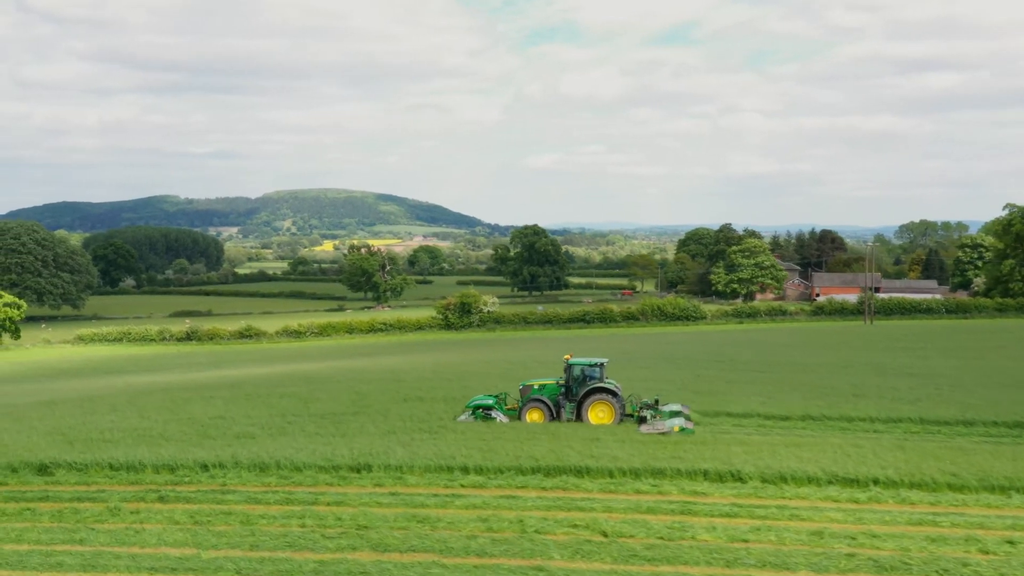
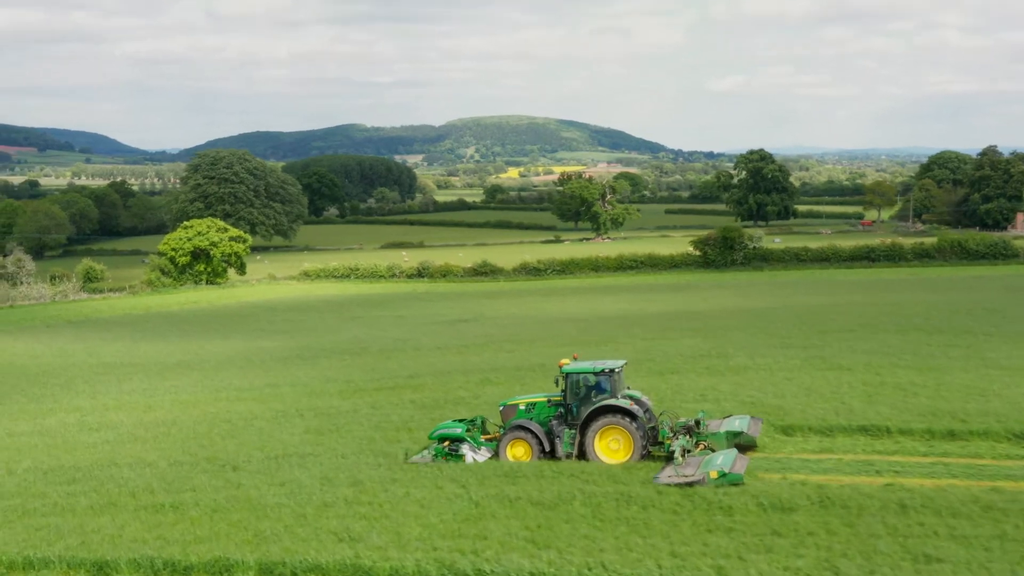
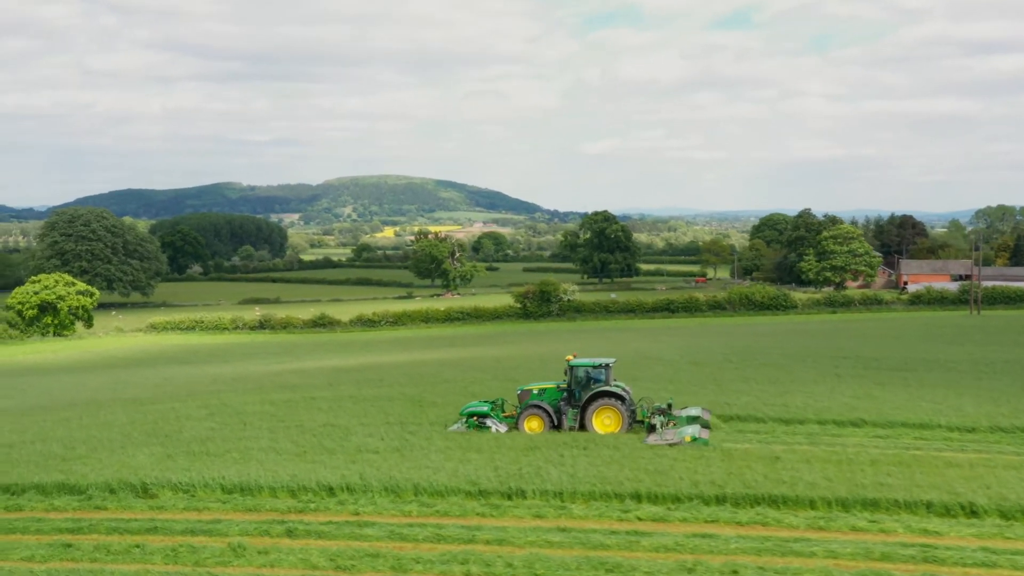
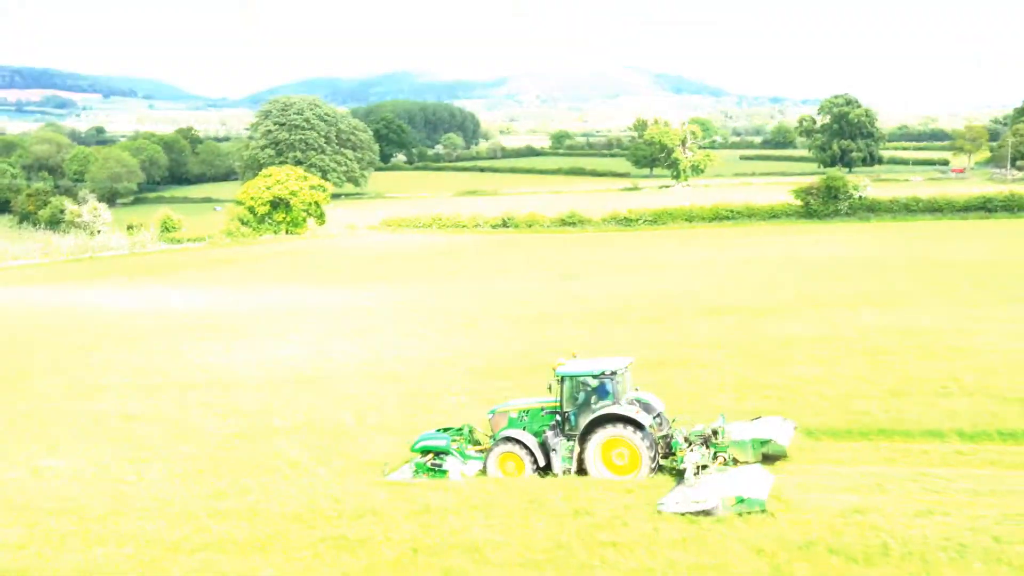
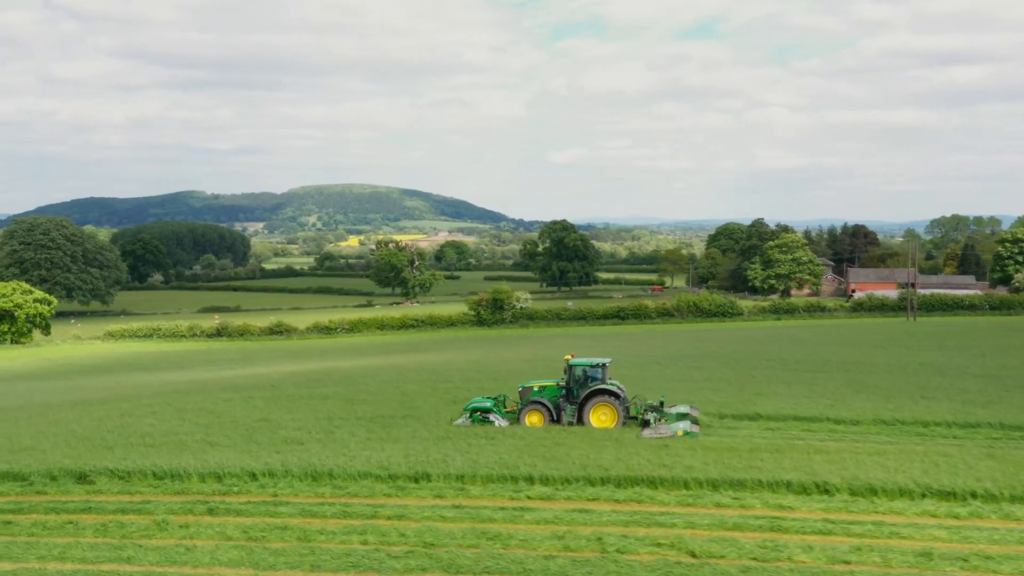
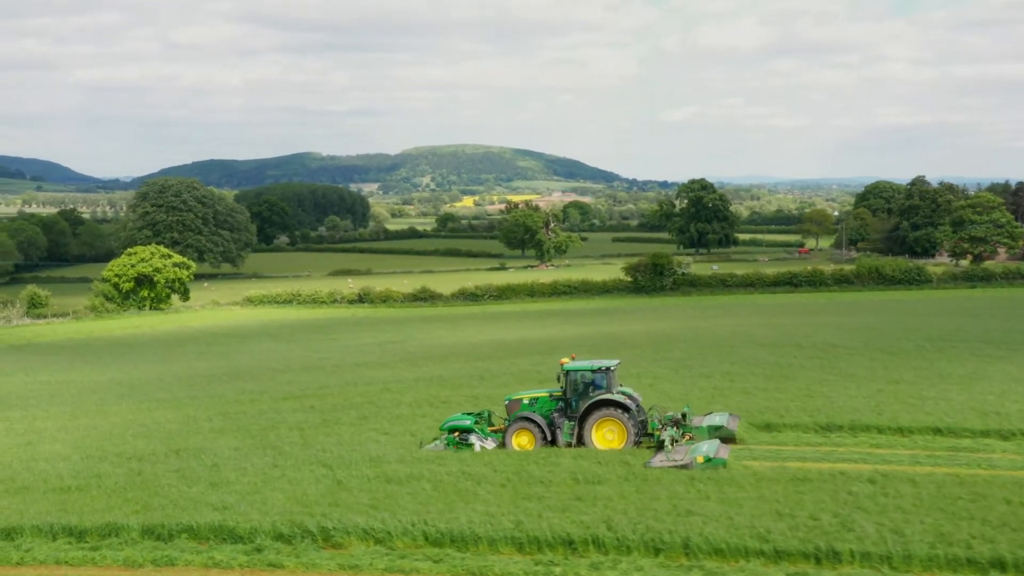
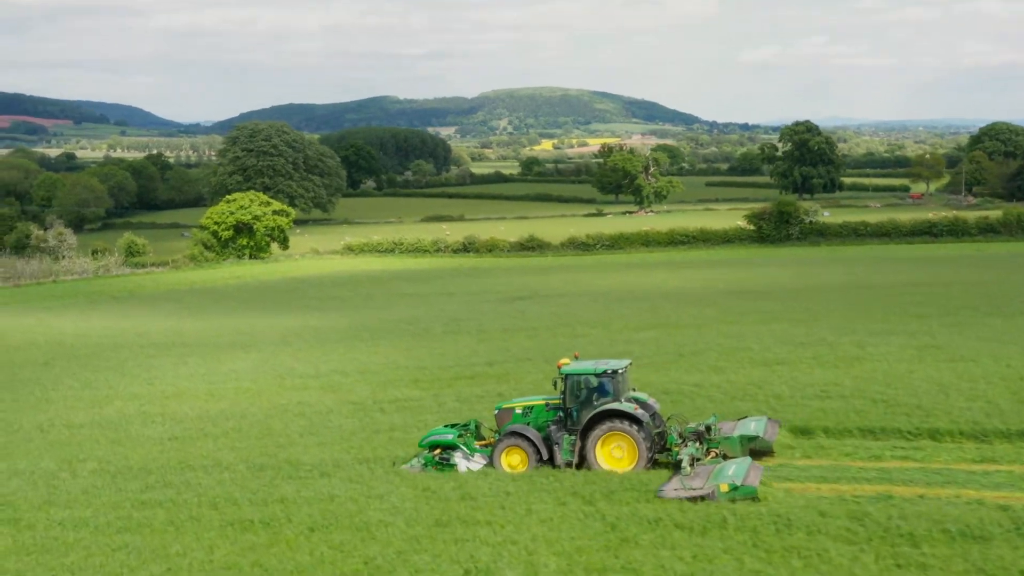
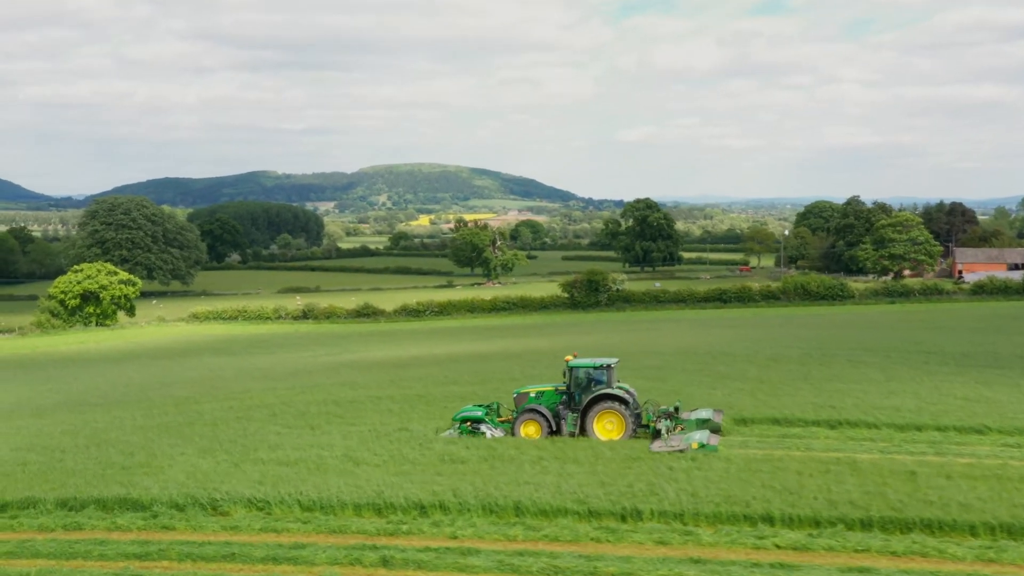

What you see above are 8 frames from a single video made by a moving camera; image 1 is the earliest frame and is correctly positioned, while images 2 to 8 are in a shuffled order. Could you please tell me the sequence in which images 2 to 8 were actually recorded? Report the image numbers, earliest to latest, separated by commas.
5, 3, 8, 6, 2, 7, 4
